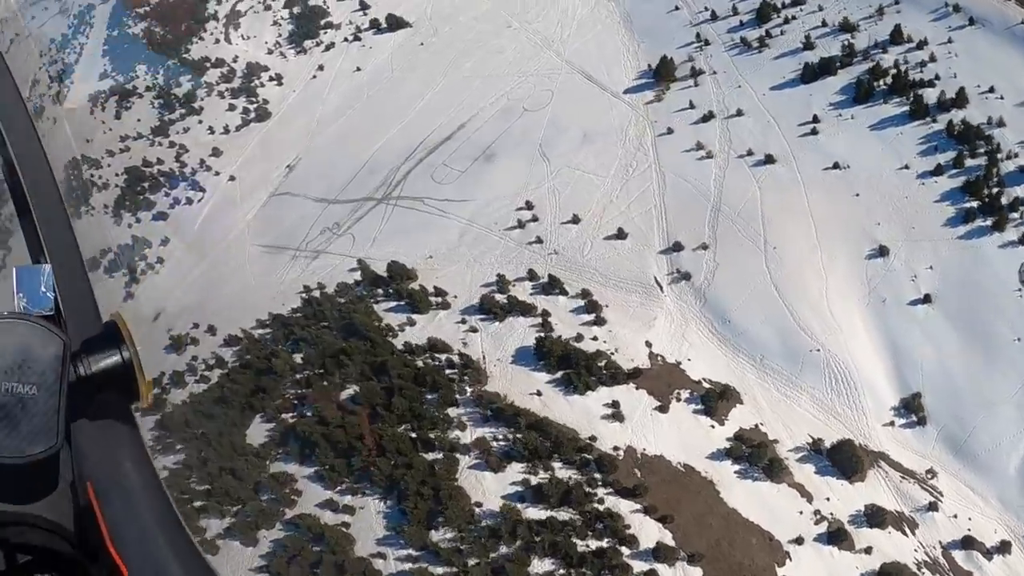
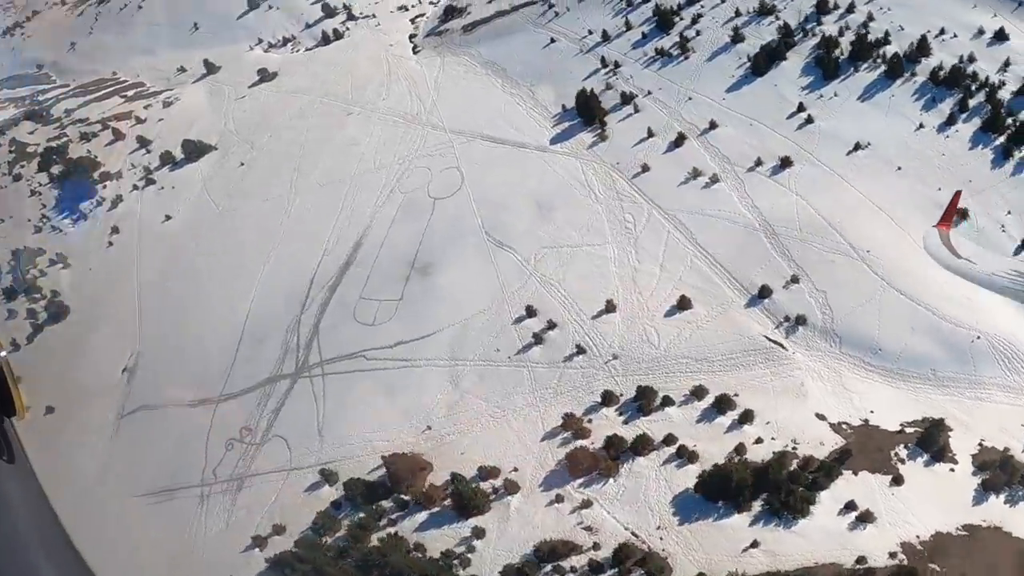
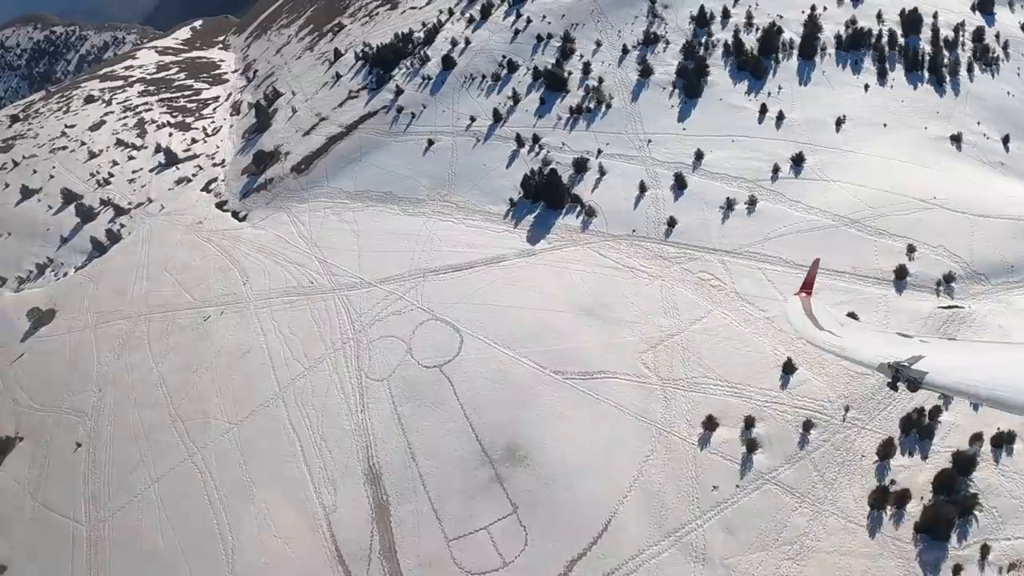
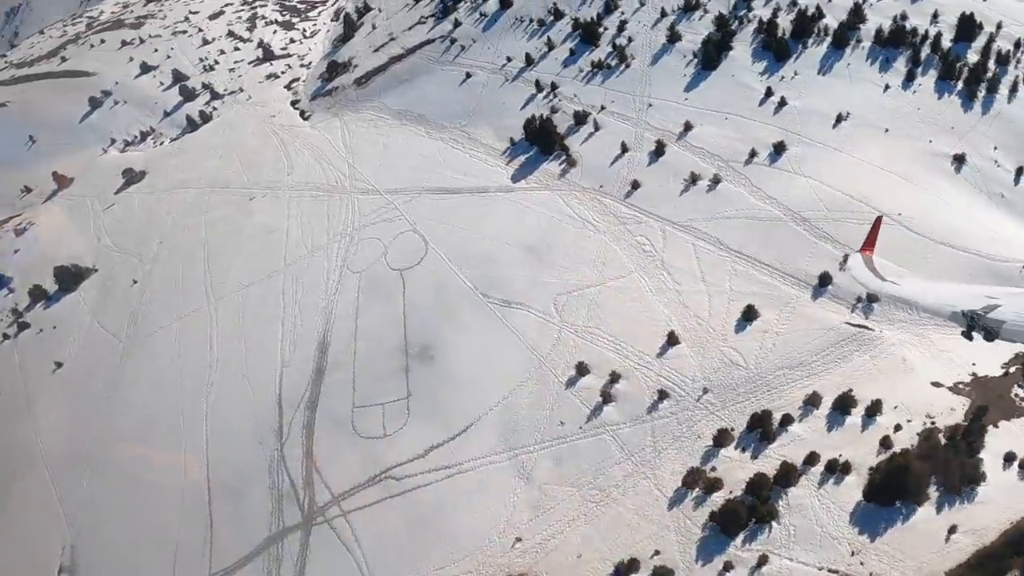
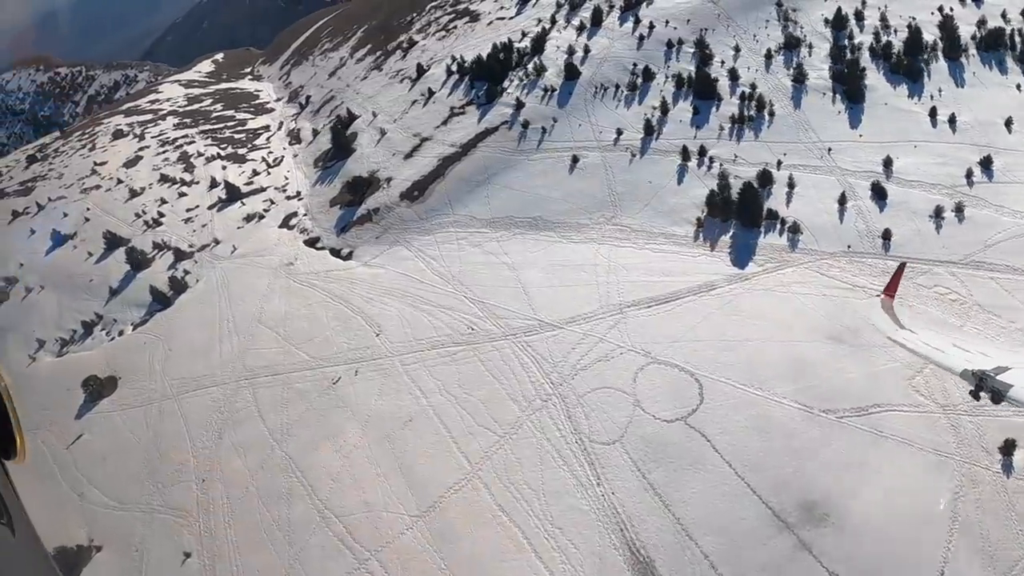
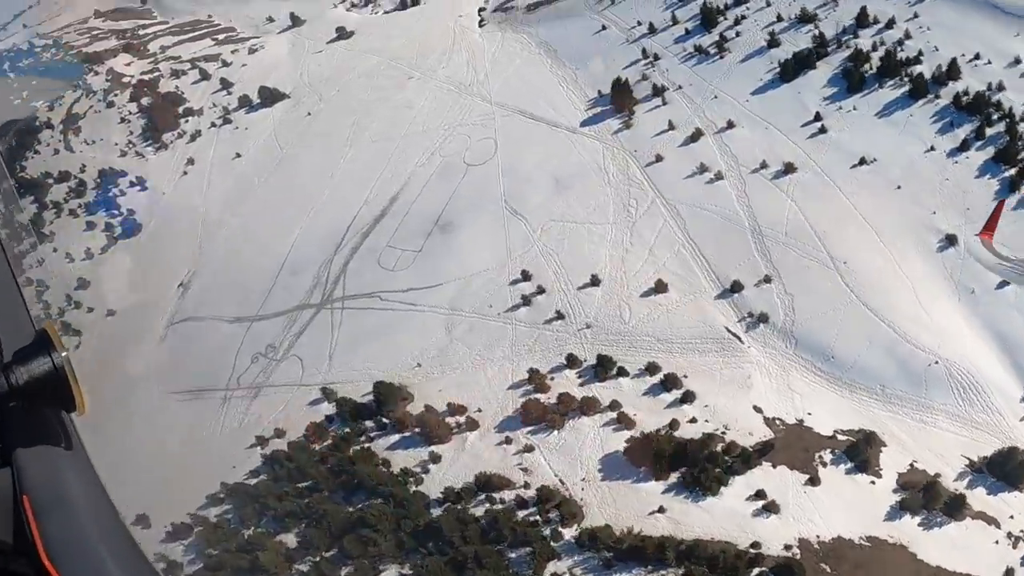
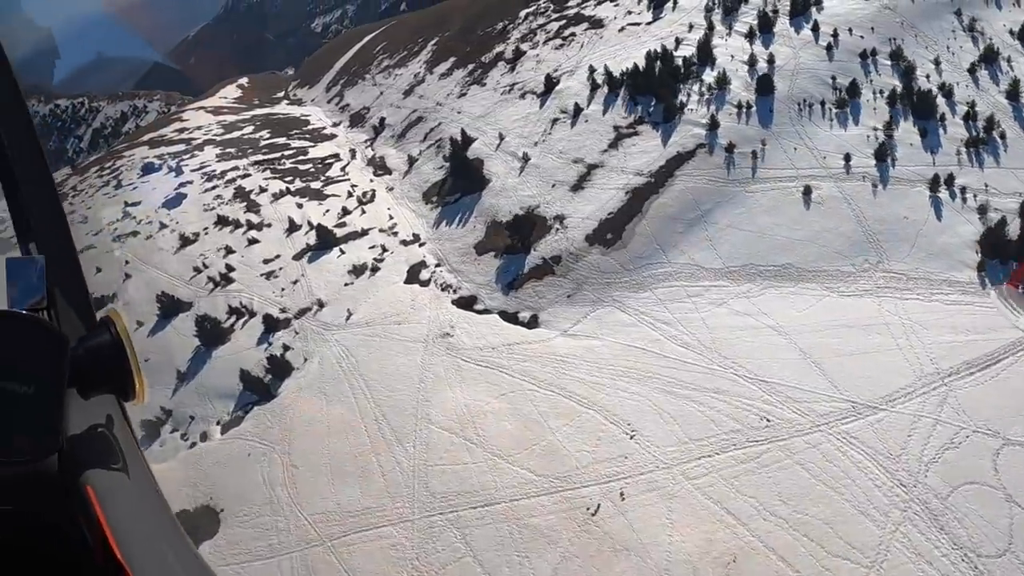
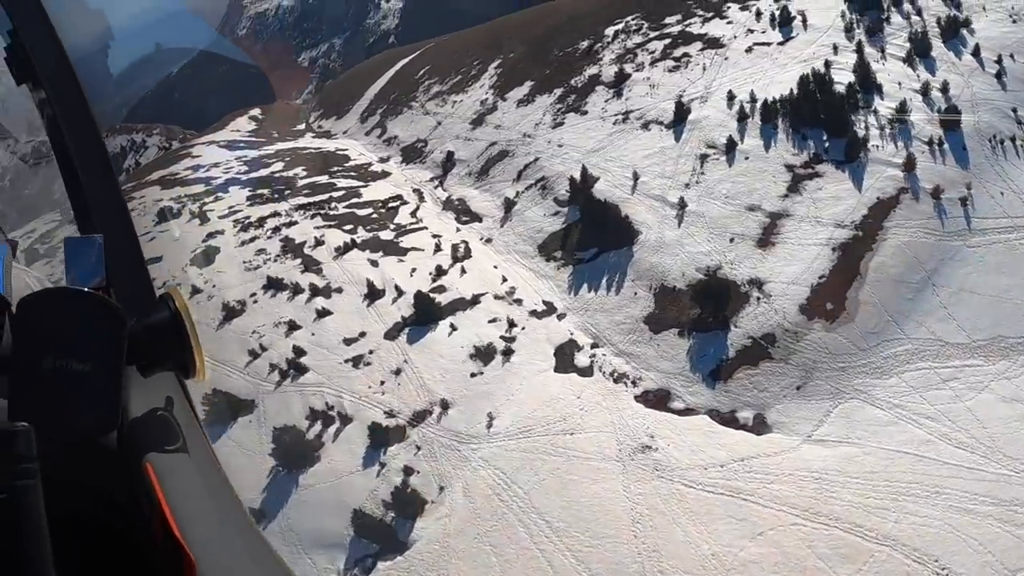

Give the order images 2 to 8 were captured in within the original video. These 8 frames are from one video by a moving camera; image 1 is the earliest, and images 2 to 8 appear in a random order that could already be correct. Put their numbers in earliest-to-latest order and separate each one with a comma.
6, 2, 4, 3, 5, 7, 8
